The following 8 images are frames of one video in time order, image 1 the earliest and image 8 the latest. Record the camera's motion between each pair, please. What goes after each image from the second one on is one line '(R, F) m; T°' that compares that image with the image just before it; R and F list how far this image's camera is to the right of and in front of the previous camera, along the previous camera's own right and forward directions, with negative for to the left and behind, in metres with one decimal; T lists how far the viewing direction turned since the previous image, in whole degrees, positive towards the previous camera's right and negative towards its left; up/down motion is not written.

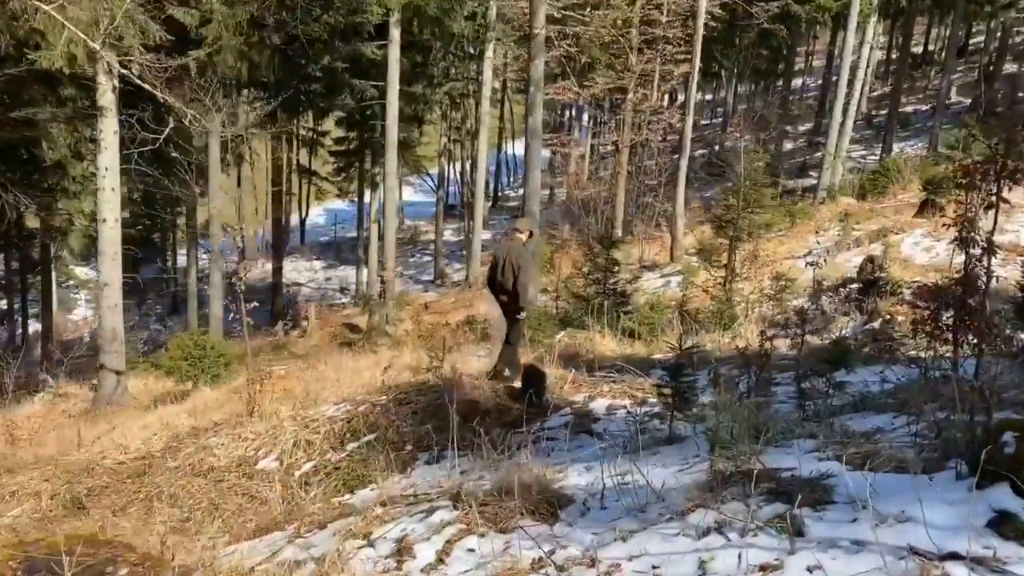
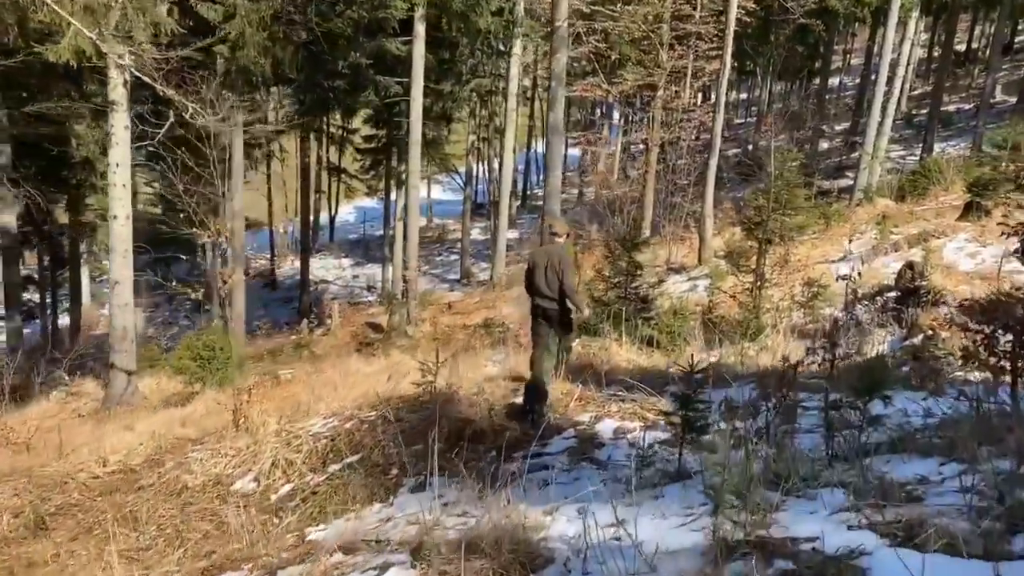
(+0.2, +0.5) m; -2°
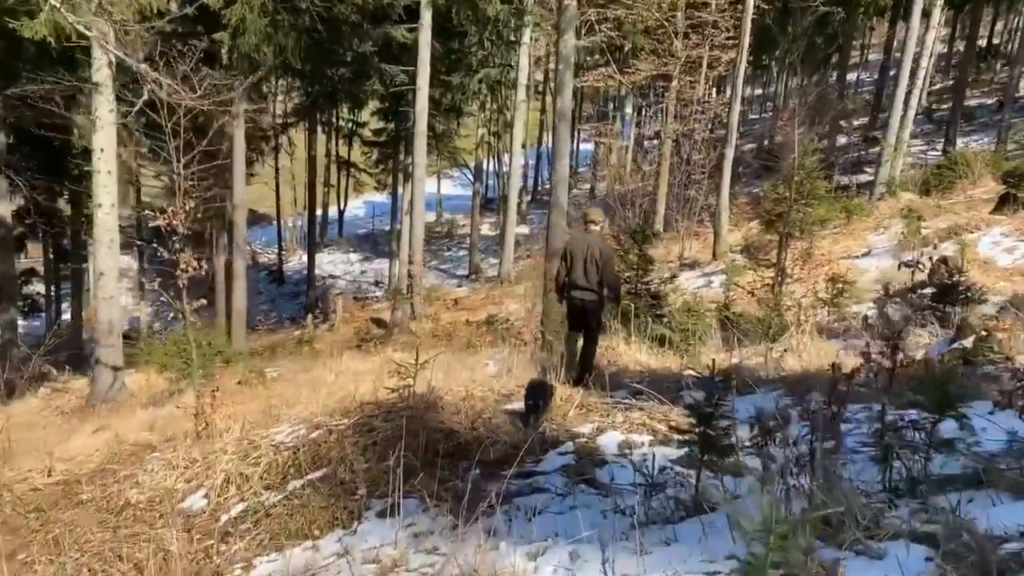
(+0.1, +0.6) m; -1°
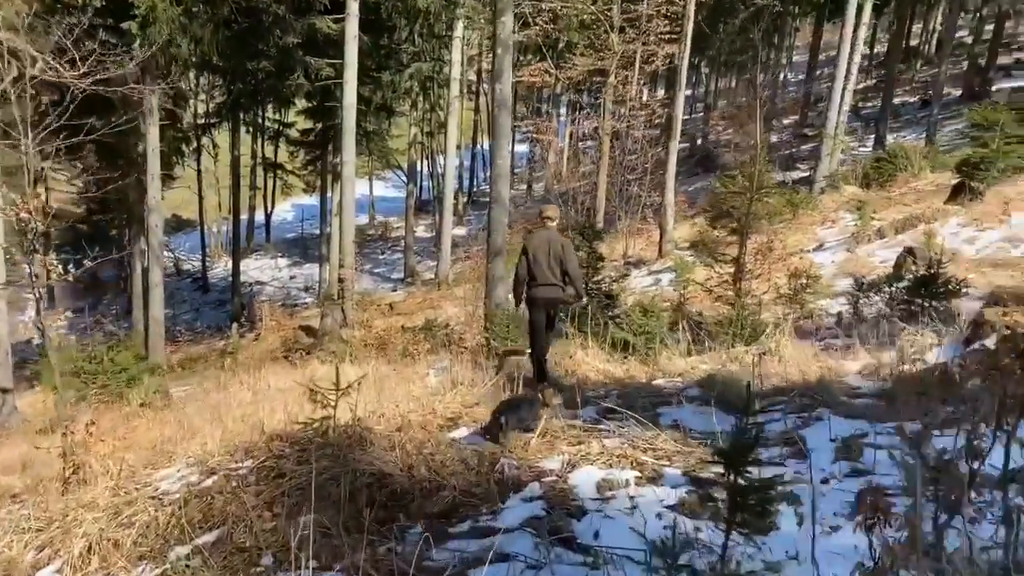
(0.0, +0.9) m; +5°
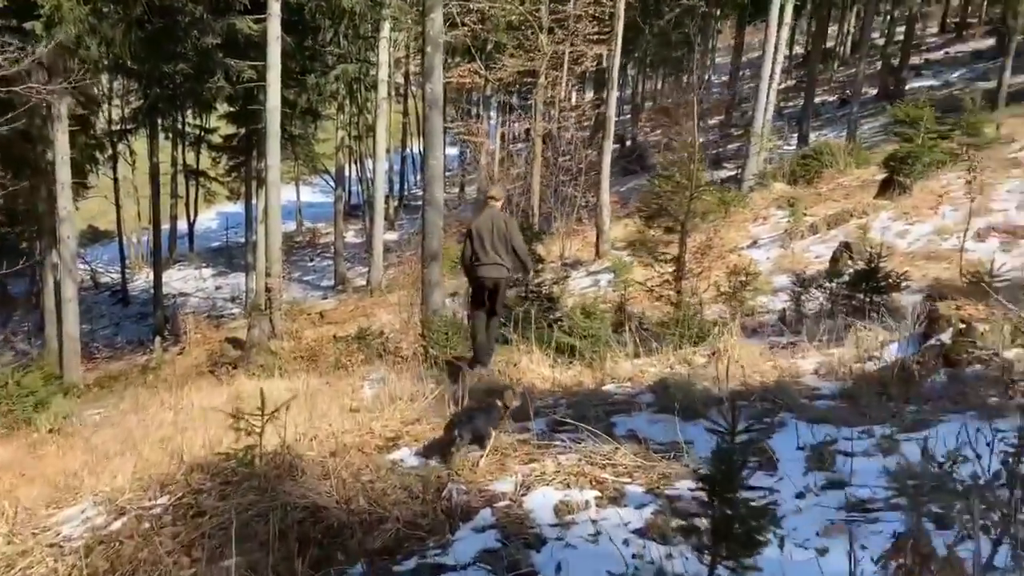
(0.0, +0.3) m; +5°
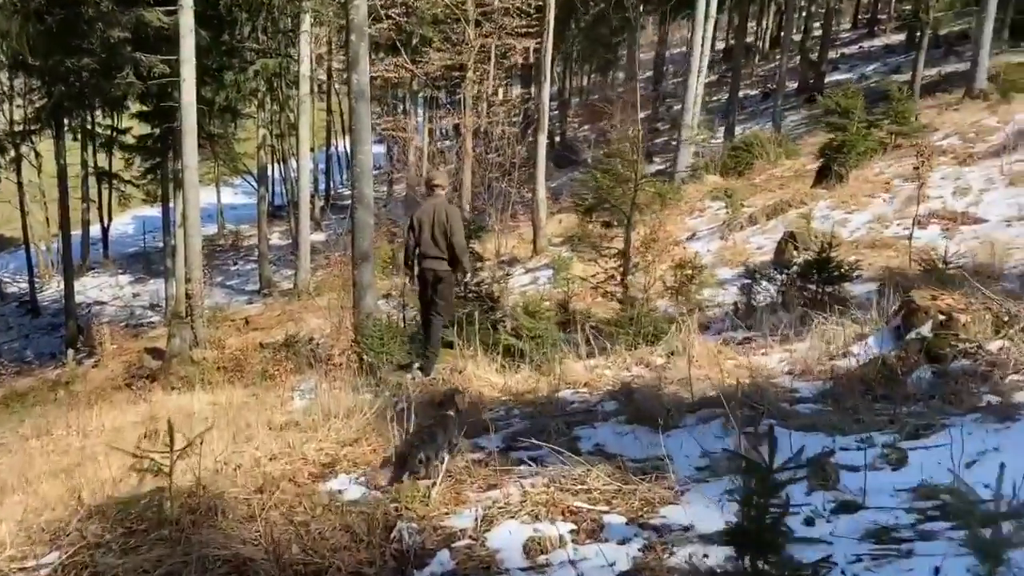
(-0.1, +0.4) m; +5°
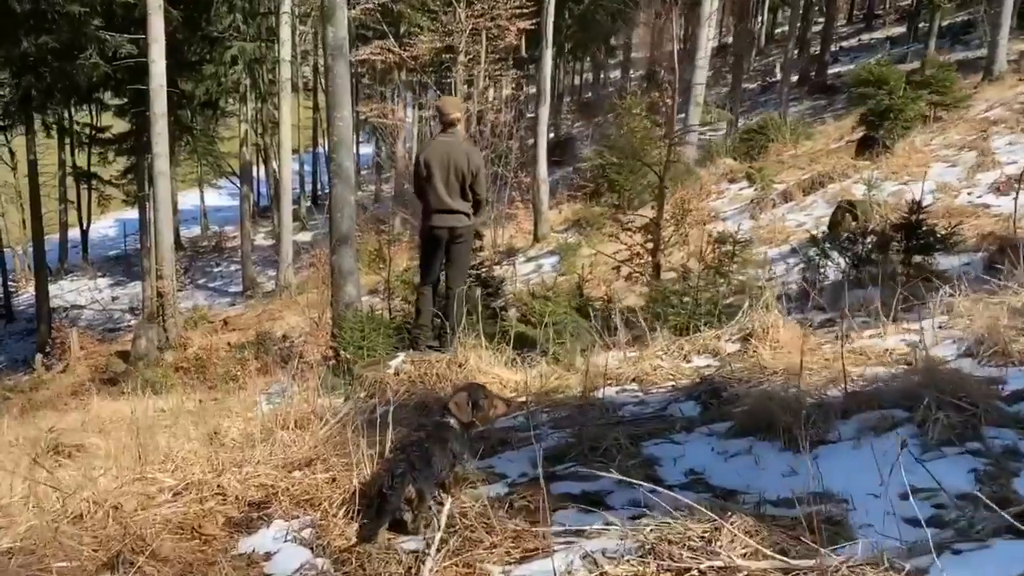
(-0.1, +1.3) m; +1°
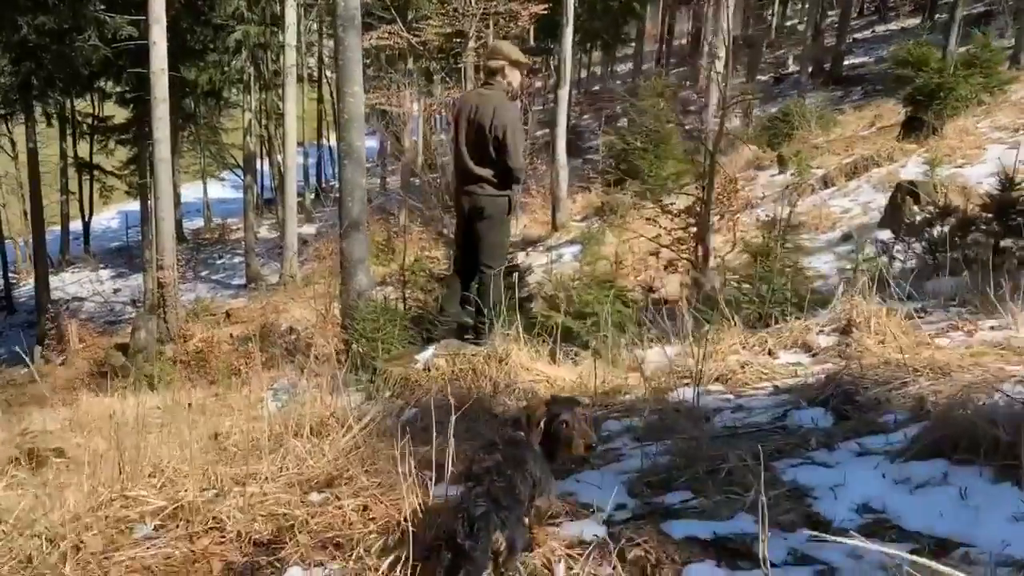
(-0.2, +0.6) m; 0°
